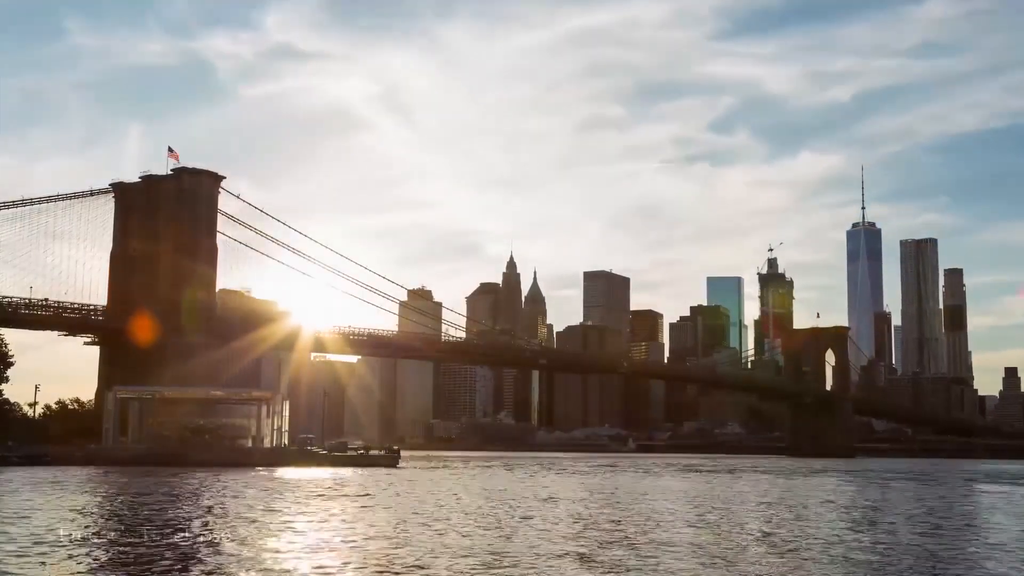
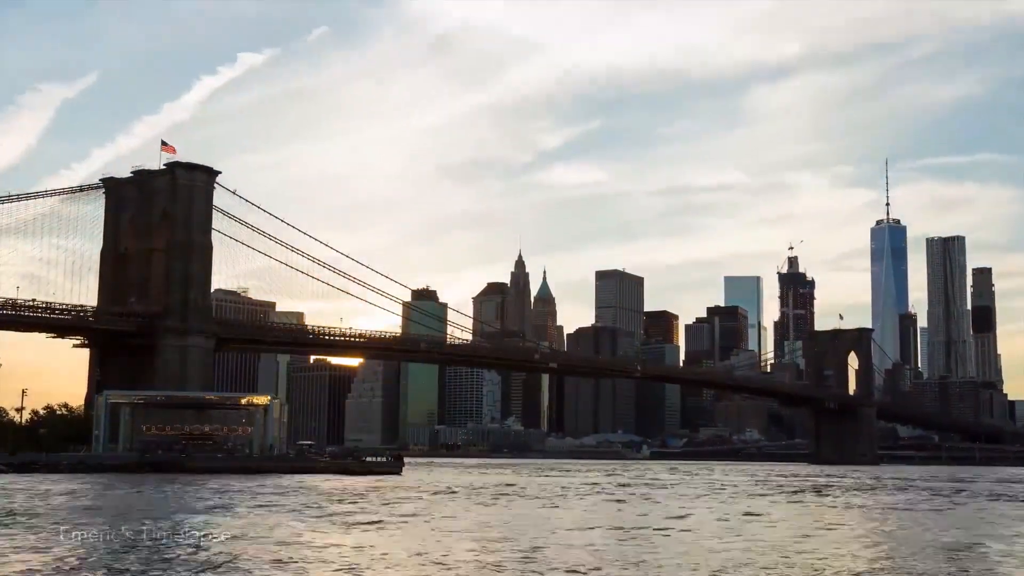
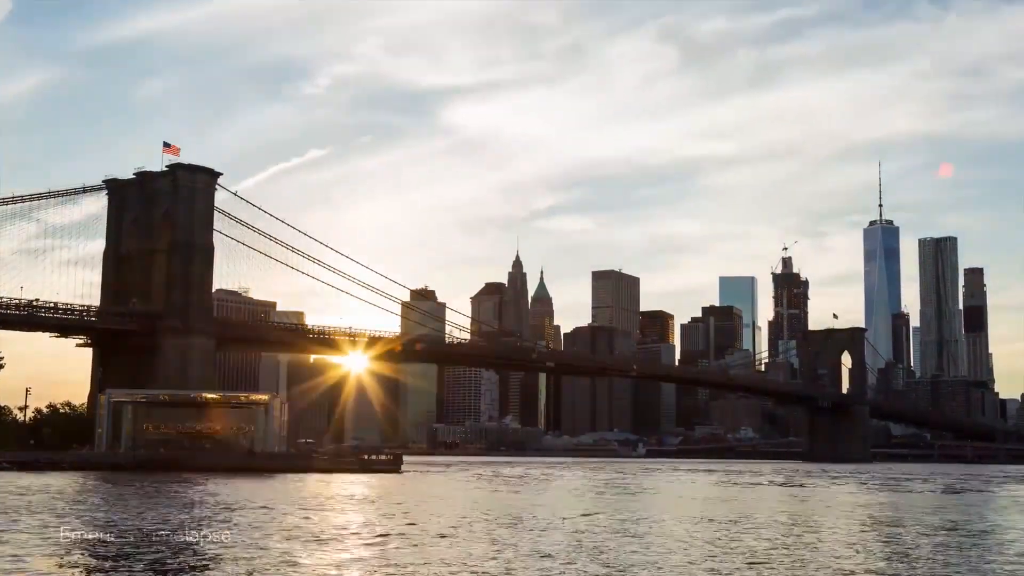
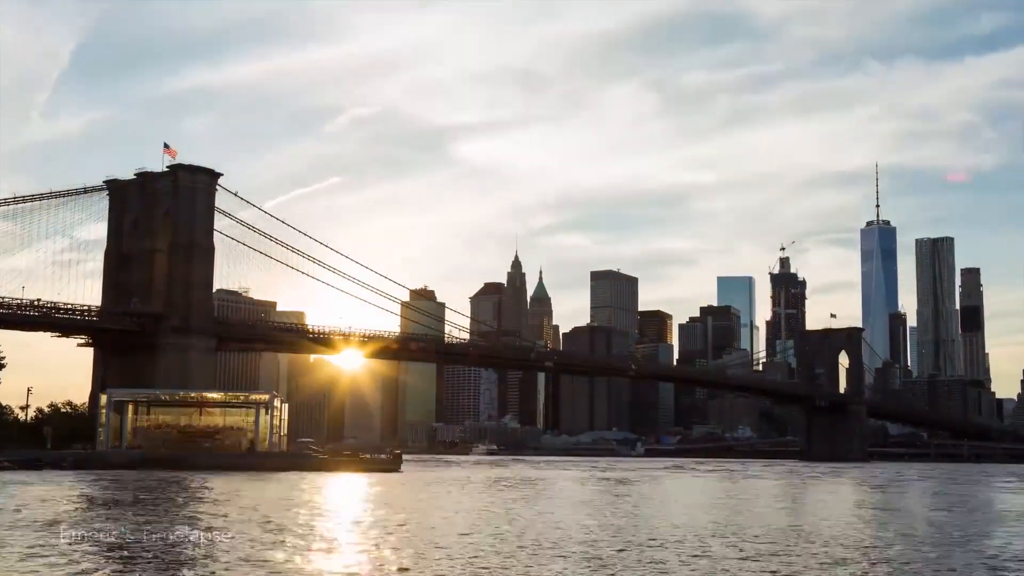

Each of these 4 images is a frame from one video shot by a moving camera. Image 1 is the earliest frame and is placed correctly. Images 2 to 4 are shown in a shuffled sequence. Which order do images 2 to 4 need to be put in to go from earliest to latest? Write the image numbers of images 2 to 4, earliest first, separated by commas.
4, 3, 2
